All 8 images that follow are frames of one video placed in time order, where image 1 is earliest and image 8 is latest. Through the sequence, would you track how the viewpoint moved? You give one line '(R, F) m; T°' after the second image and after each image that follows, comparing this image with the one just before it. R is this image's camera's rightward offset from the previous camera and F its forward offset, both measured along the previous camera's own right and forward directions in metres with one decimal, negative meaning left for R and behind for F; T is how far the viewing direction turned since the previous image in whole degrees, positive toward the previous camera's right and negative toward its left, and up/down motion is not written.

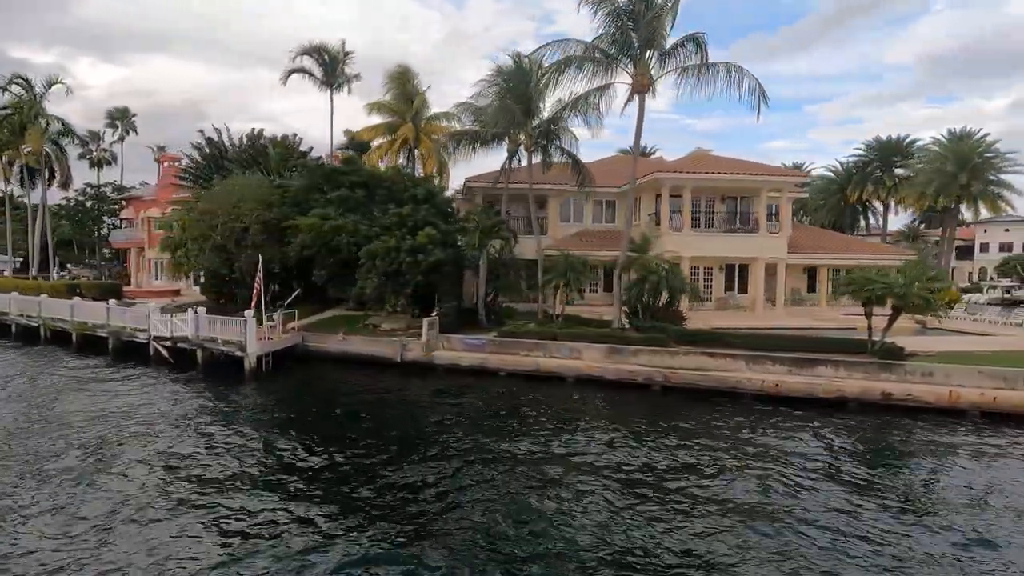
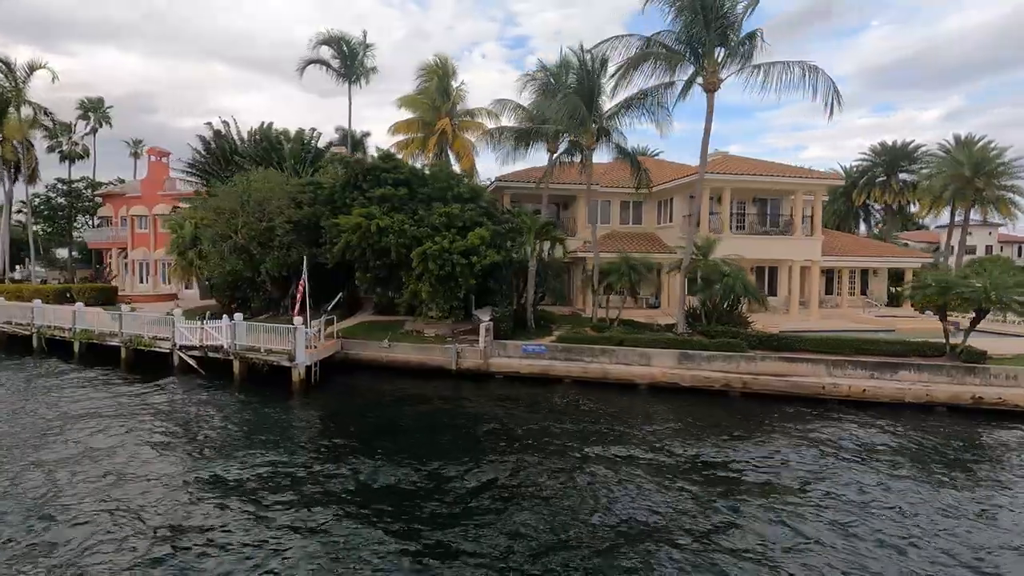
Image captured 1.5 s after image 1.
(-4.4, +1.3) m; +4°
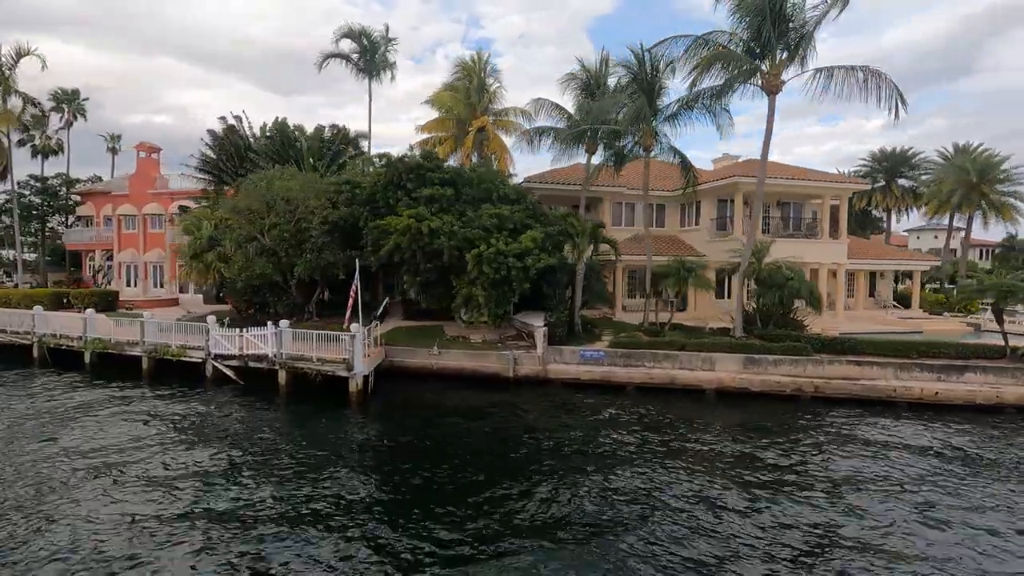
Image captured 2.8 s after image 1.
(-4.0, +0.9) m; +4°
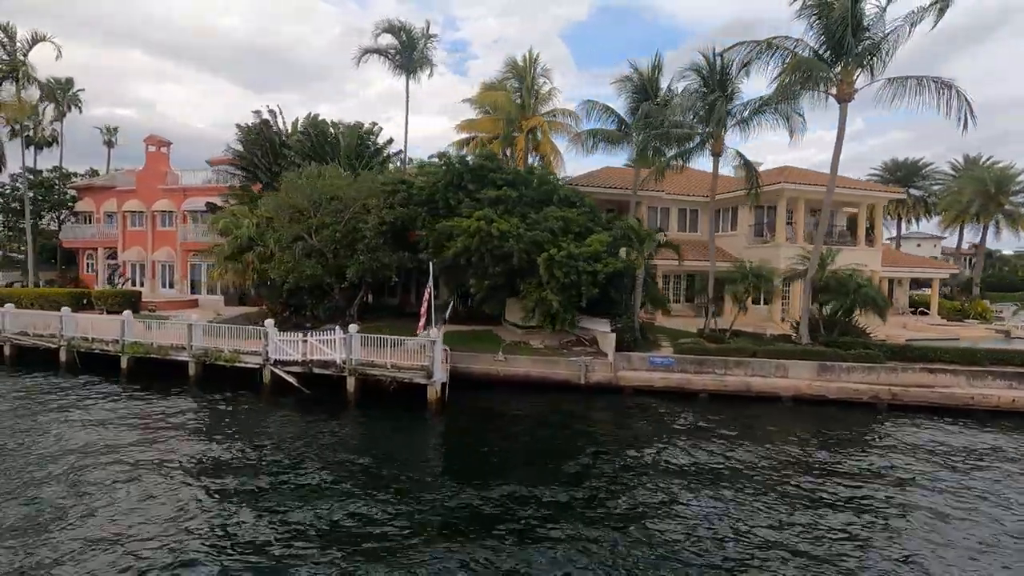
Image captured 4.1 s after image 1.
(-4.1, +0.7) m; +3°
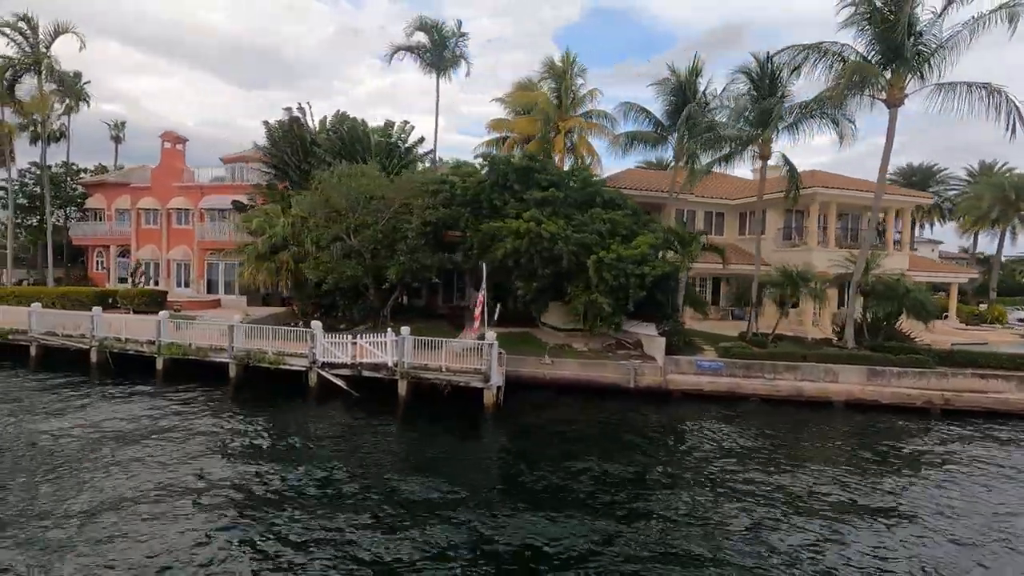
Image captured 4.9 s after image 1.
(-2.5, +0.3) m; +1°
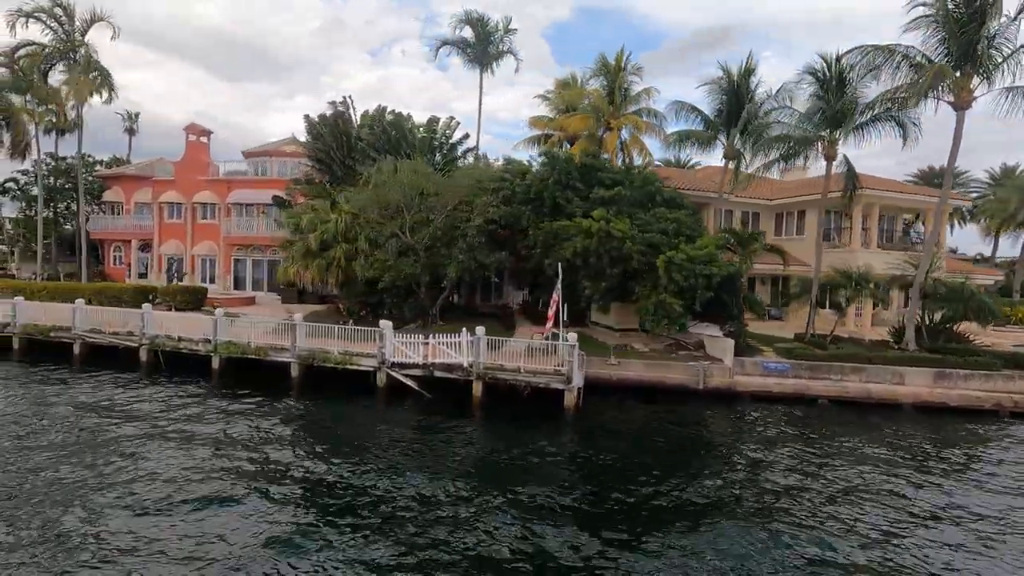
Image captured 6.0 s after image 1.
(-3.3, +0.3) m; +1°
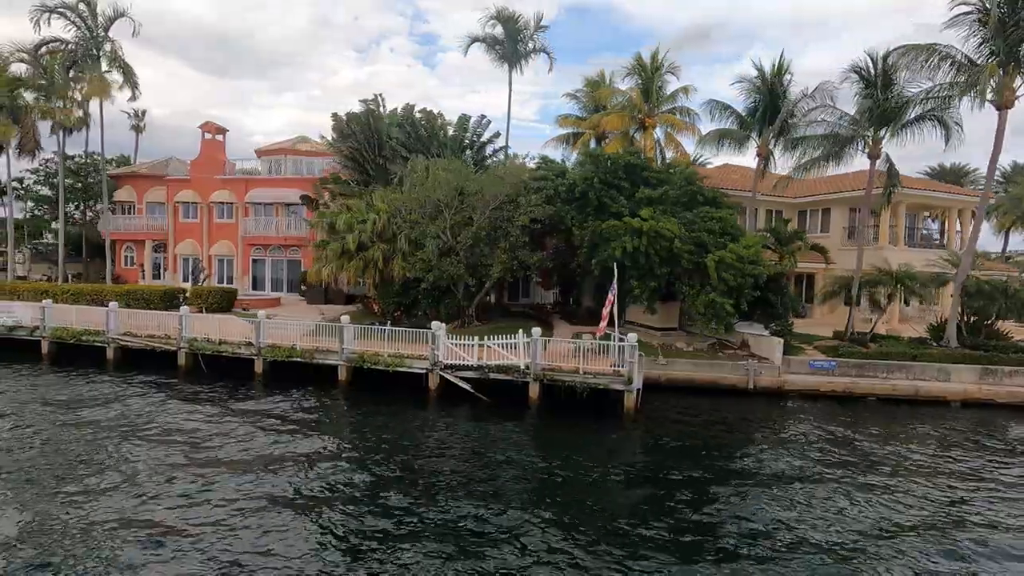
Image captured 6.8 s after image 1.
(-2.5, +0.2) m; +1°
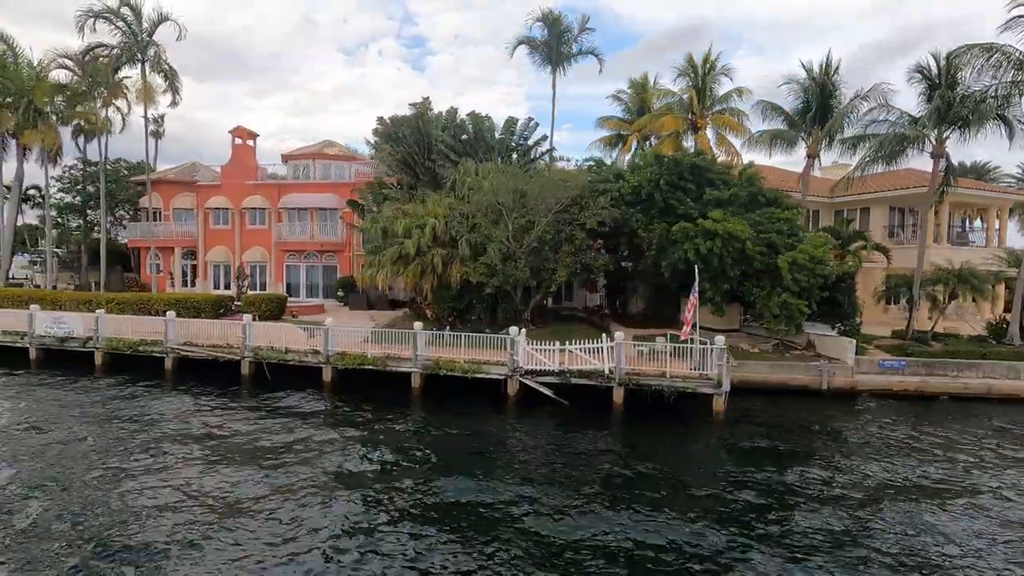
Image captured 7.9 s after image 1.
(-3.3, +0.2) m; +1°
